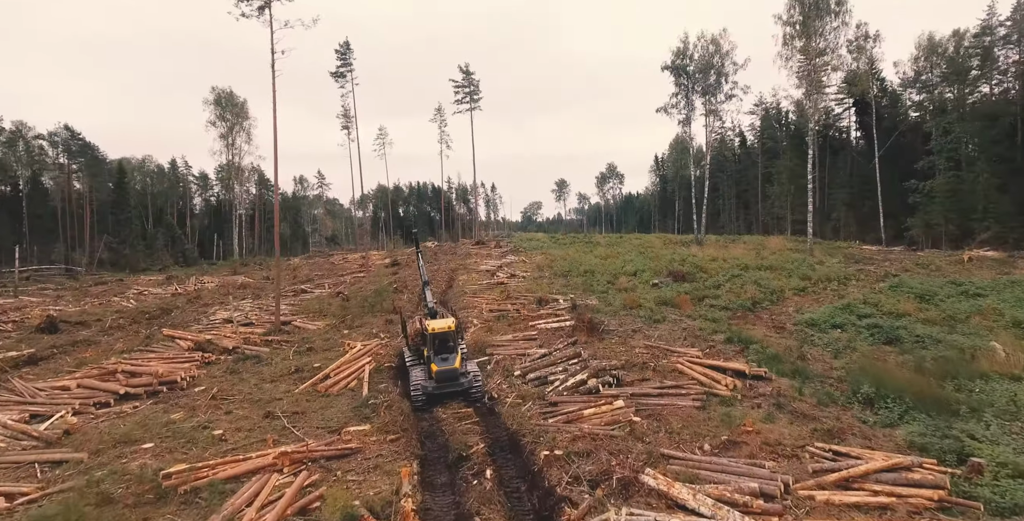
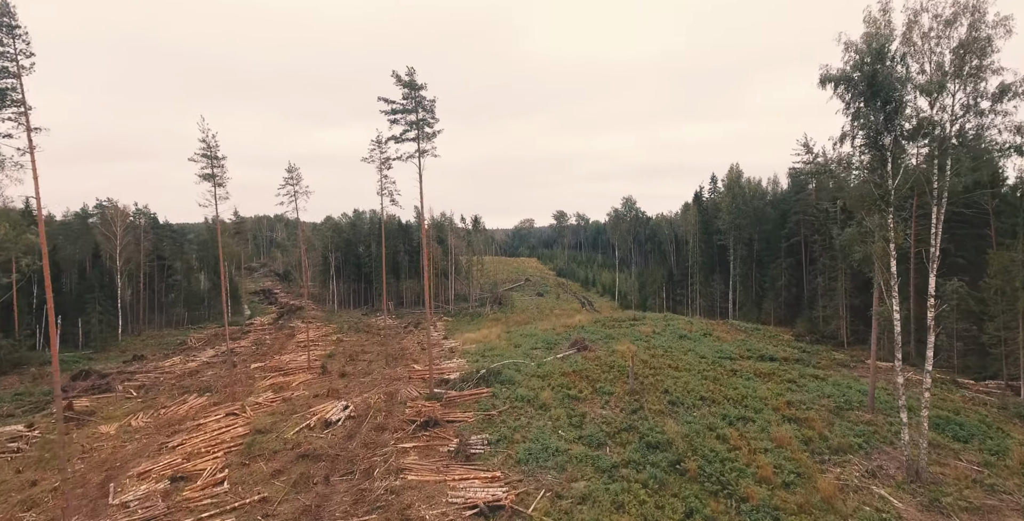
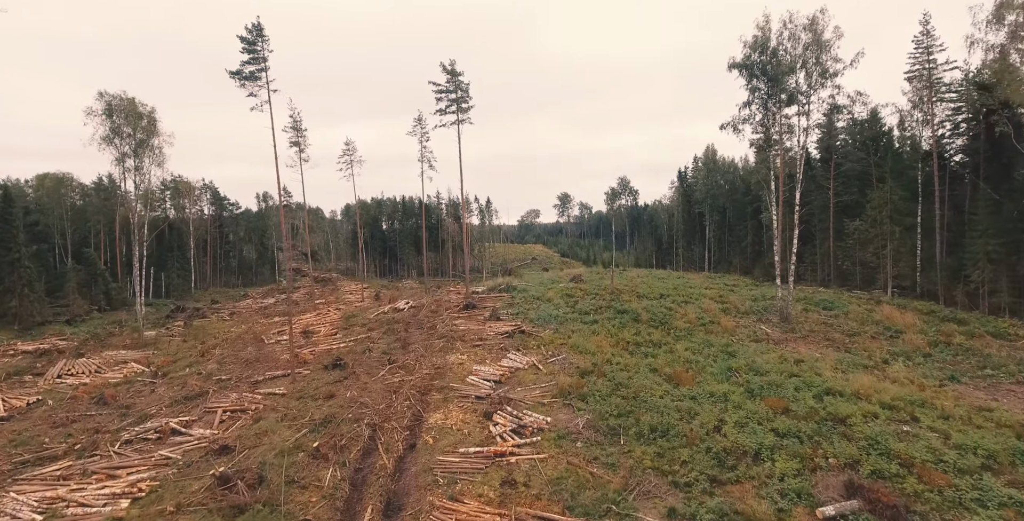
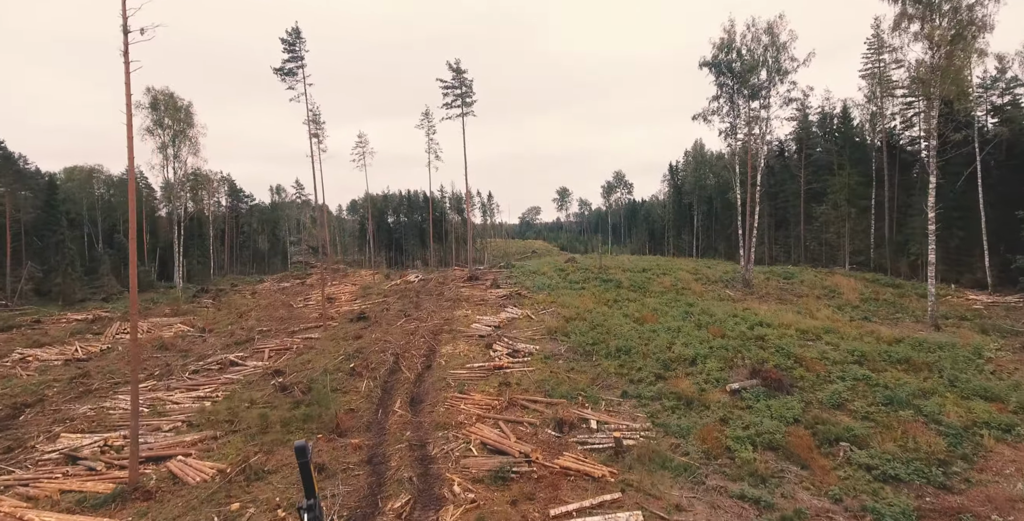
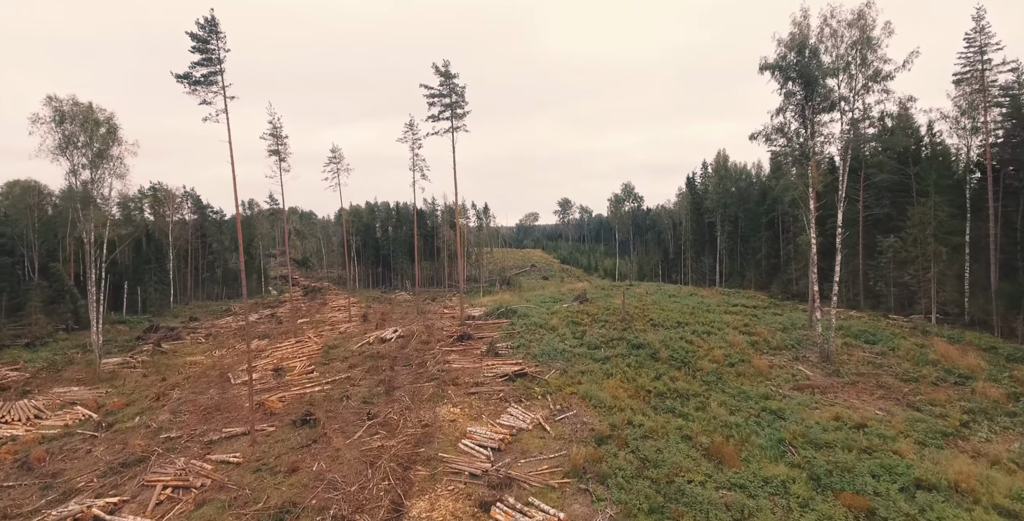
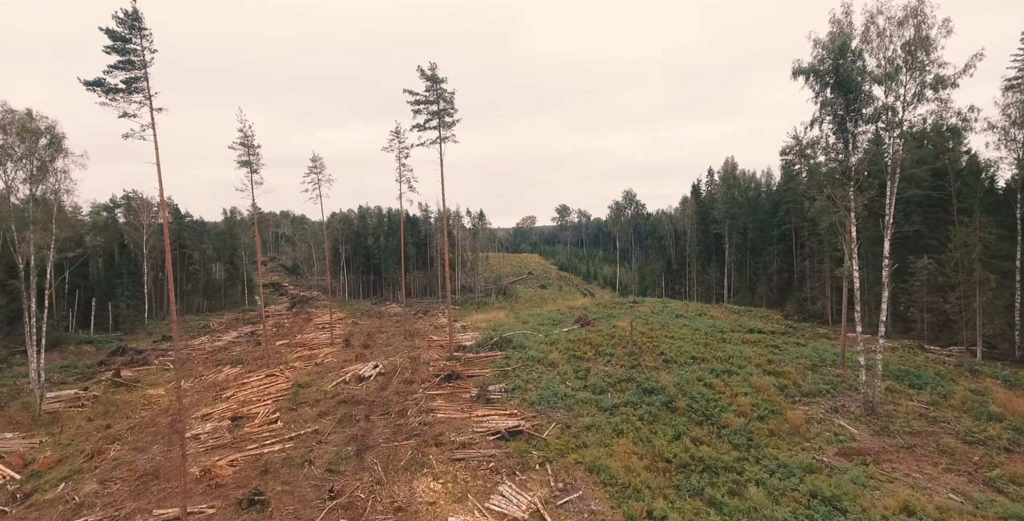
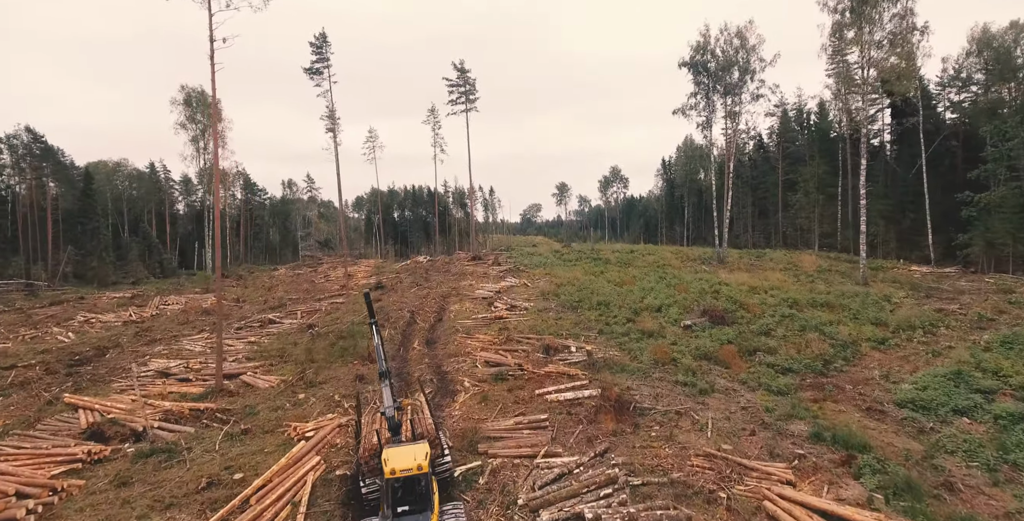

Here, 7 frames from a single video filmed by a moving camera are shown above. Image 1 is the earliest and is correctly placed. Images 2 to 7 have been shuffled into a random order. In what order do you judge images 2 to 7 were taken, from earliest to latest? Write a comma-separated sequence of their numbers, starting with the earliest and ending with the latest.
7, 4, 3, 5, 6, 2
